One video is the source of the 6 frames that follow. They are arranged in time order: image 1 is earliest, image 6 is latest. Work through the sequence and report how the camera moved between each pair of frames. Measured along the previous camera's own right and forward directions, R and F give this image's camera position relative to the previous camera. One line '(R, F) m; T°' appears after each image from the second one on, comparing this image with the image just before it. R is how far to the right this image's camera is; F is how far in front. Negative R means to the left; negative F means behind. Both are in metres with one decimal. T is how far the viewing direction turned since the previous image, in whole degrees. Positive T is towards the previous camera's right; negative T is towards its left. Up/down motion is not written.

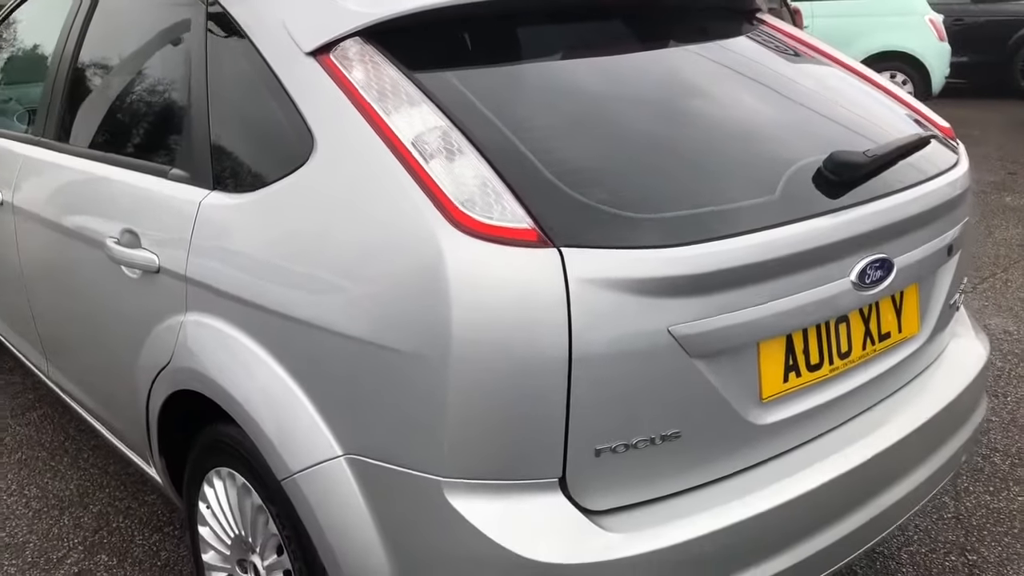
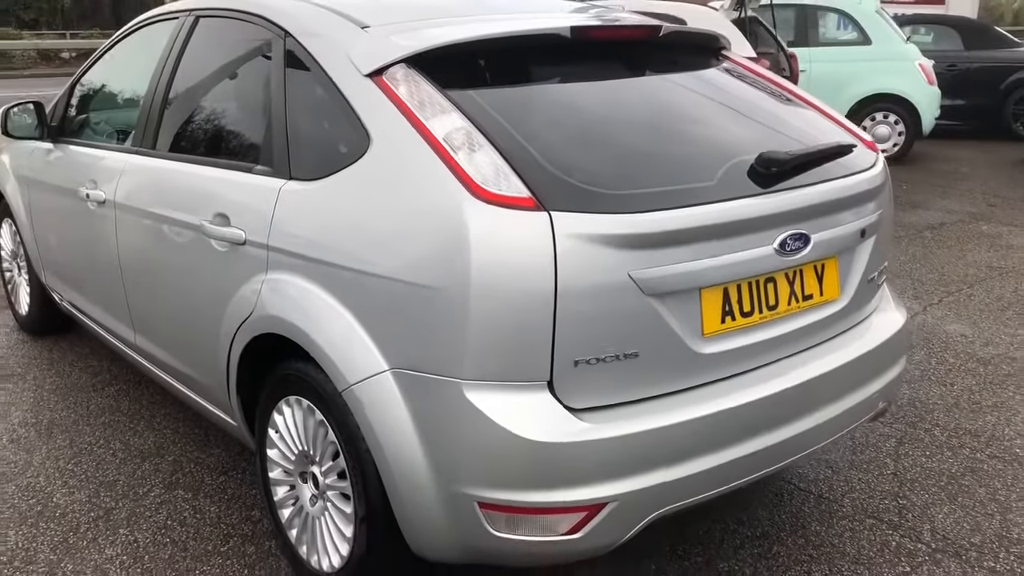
(0.0, -0.5) m; -1°
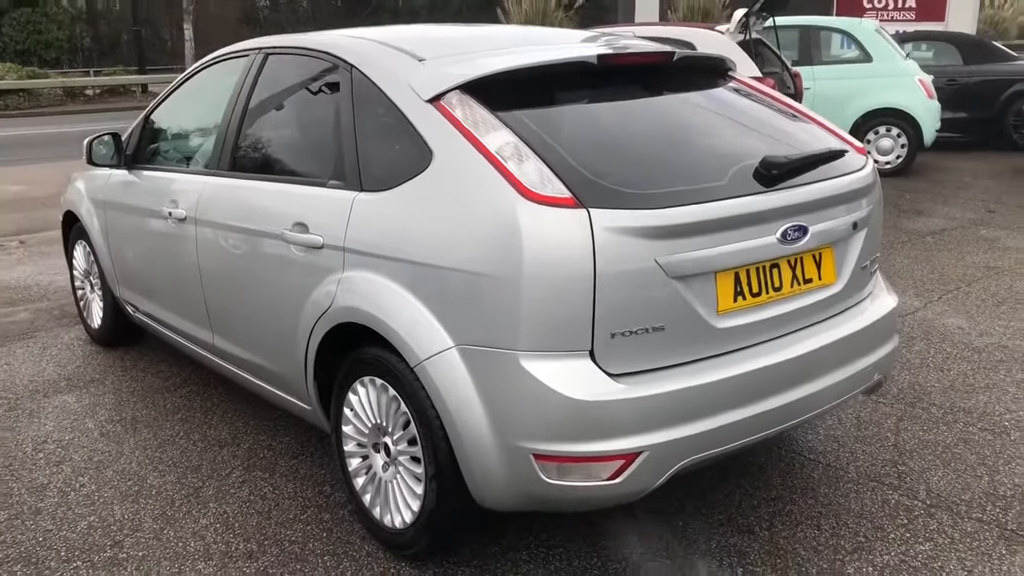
(-0.1, -0.4) m; -1°
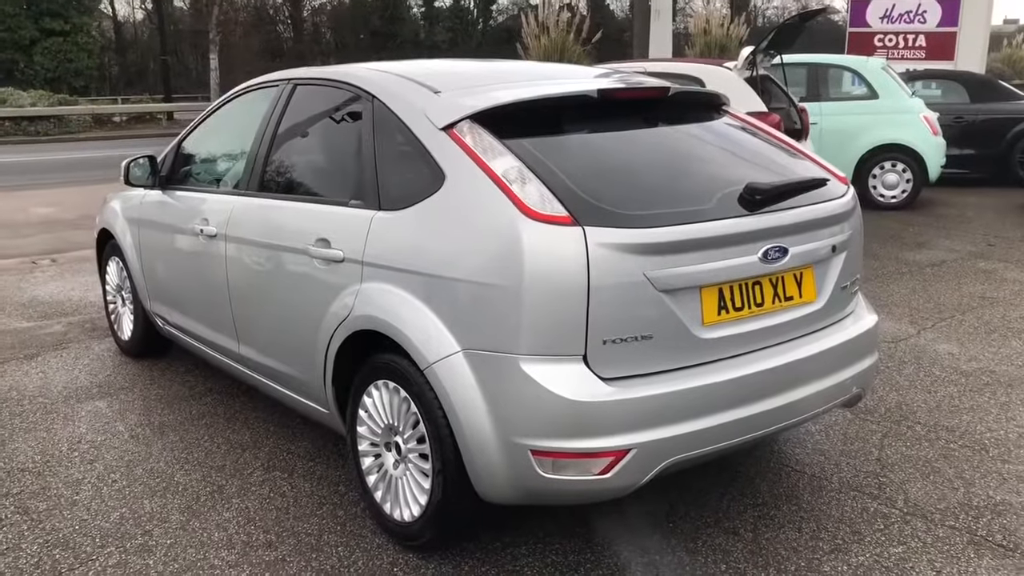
(0.0, -0.2) m; -1°
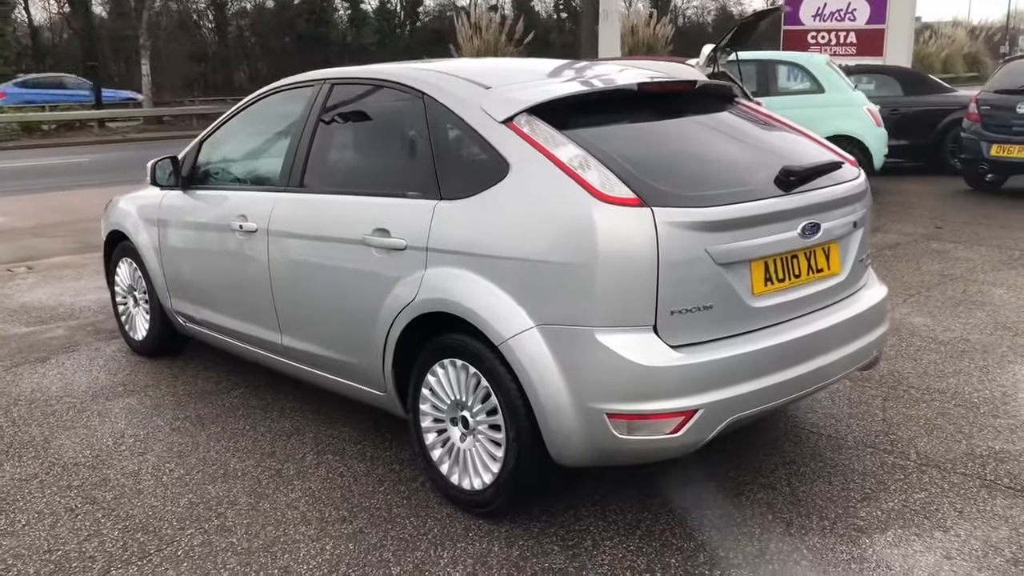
(-0.4, -0.2) m; +4°
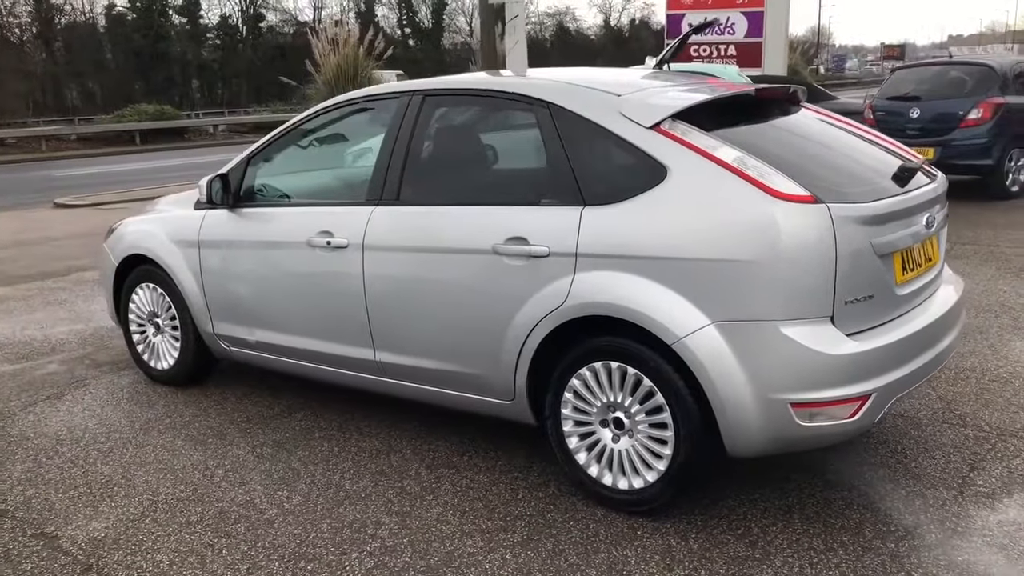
(-1.1, +0.1) m; +10°
